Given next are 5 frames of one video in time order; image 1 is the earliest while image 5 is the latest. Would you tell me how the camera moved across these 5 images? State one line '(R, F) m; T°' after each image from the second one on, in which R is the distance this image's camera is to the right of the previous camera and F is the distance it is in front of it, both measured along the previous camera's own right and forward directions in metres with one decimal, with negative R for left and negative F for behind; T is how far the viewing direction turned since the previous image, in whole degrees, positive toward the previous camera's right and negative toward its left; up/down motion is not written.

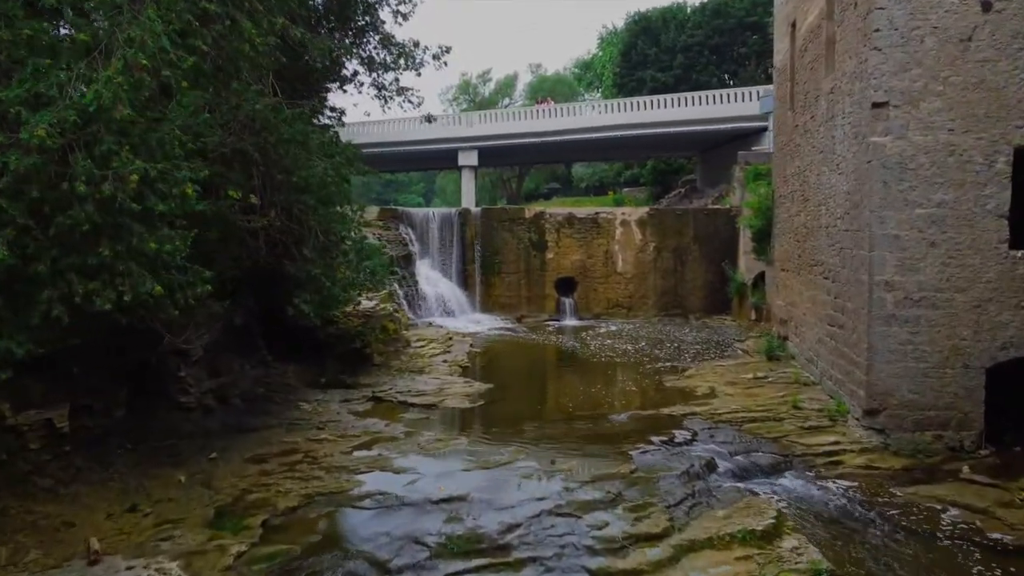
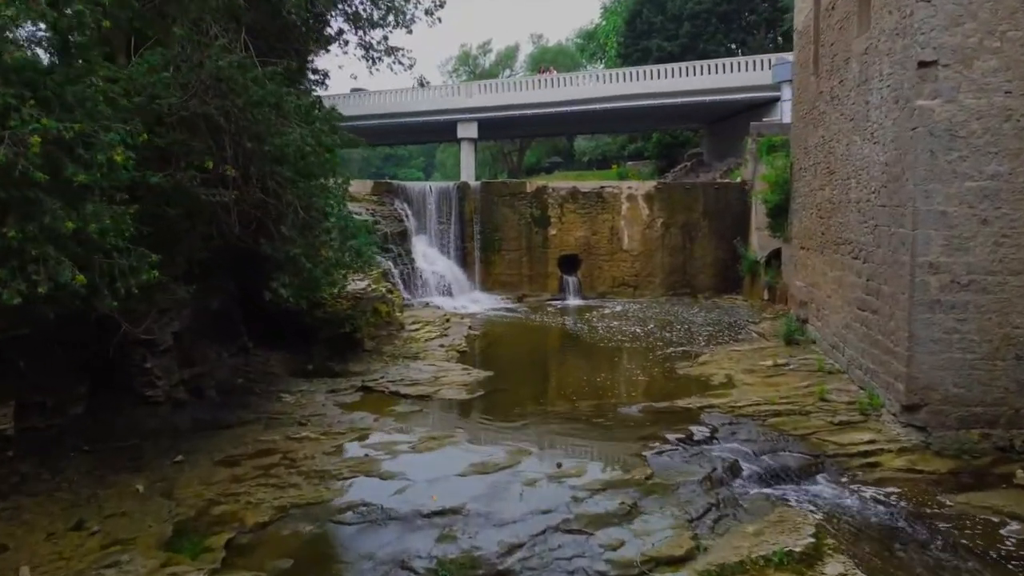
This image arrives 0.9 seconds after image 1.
(0.0, +0.8) m; 0°
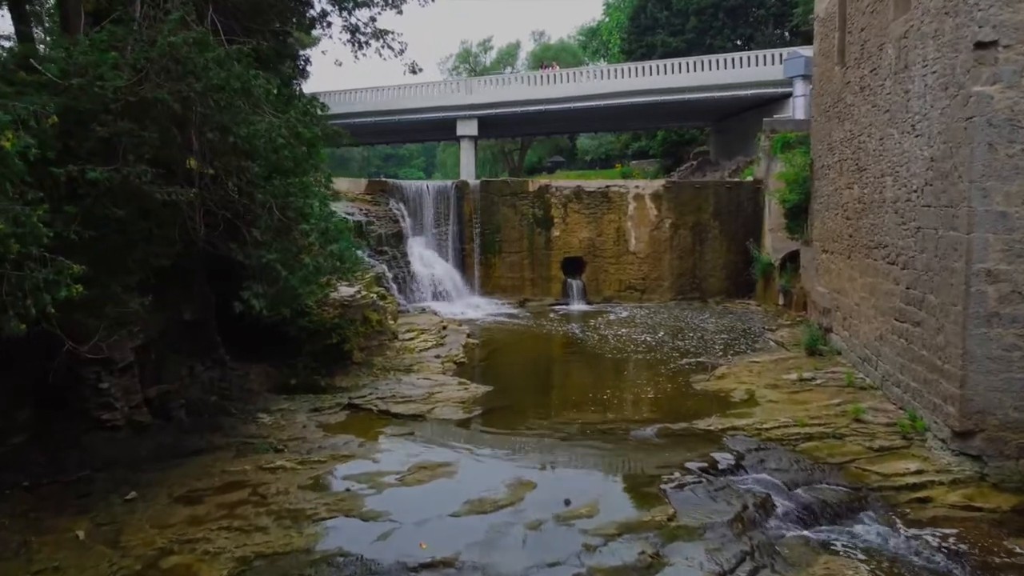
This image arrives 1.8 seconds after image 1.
(0.0, +0.8) m; 0°
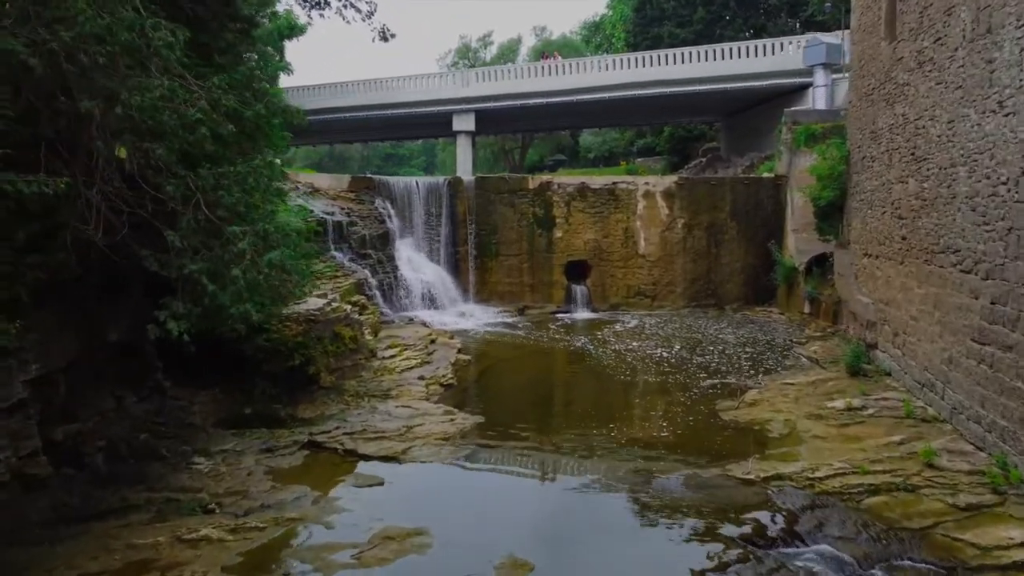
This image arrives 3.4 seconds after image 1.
(+0.1, +1.4) m; 0°
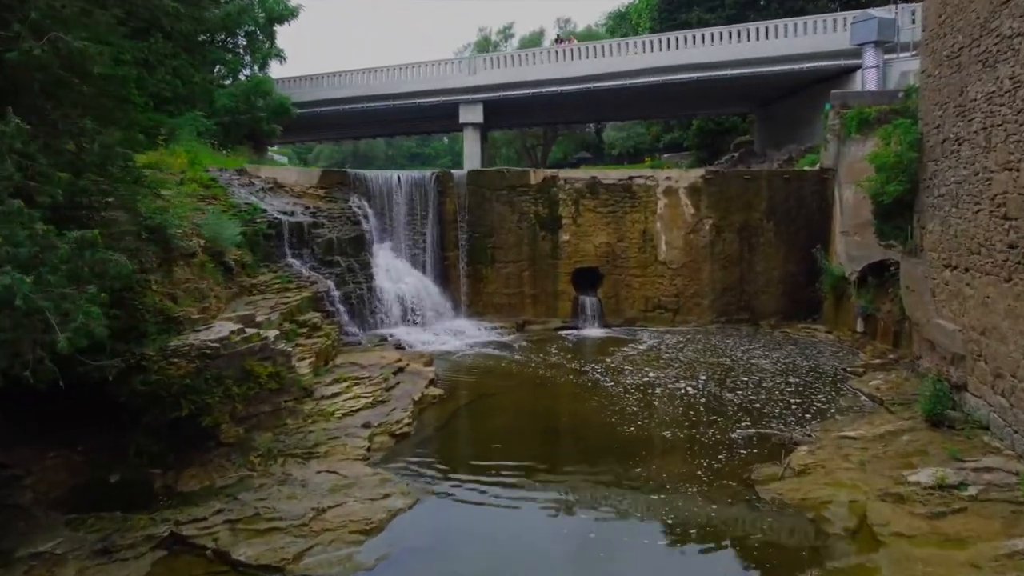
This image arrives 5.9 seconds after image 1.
(+0.5, +2.1) m; -2°
